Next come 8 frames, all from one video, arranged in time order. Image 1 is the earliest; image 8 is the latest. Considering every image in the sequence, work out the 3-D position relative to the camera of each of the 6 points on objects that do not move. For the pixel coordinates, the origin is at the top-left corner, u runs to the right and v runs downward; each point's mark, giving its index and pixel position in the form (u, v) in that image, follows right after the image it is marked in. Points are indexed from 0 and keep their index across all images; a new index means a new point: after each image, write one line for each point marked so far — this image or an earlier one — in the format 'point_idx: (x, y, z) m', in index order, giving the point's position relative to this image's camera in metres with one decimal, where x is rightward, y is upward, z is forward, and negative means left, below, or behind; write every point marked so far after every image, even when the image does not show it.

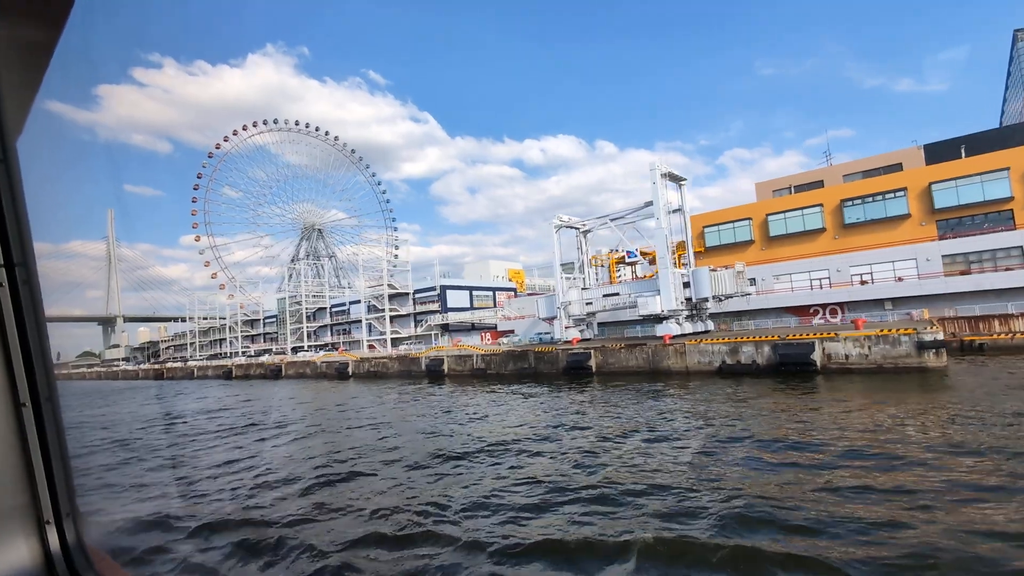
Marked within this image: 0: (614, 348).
0: (+3.7, -2.2, +17.5) m
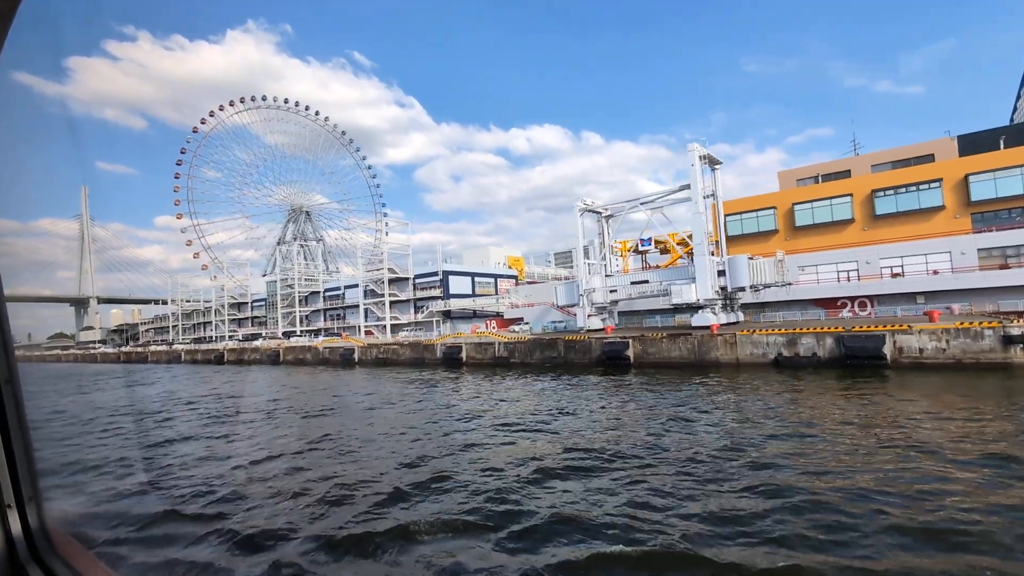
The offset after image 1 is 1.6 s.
0: (+4.9, -1.7, +16.6) m
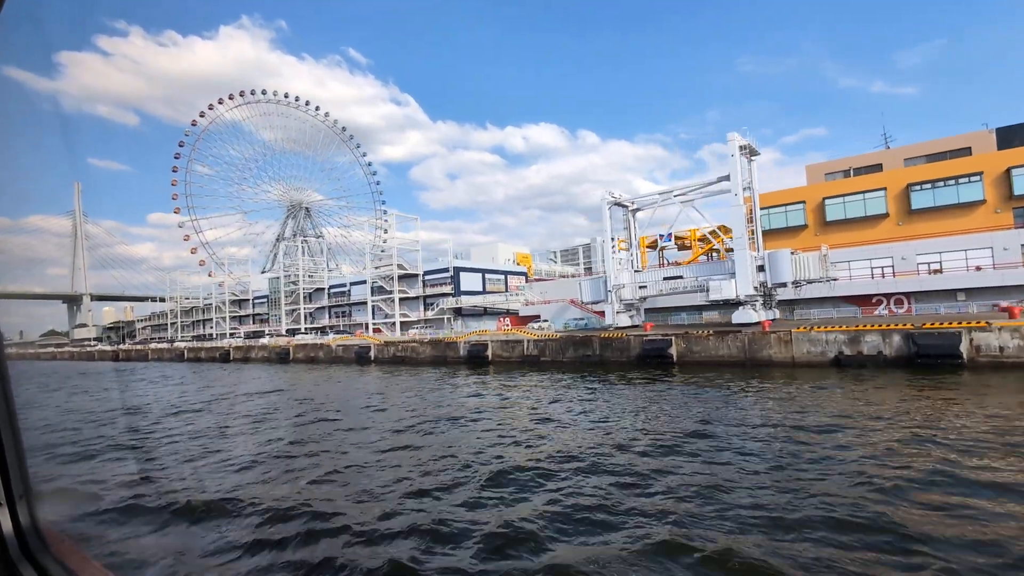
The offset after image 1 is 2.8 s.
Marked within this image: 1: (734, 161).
0: (+6.1, -1.5, +15.8) m
1: (+8.6, +4.9, +18.8) m
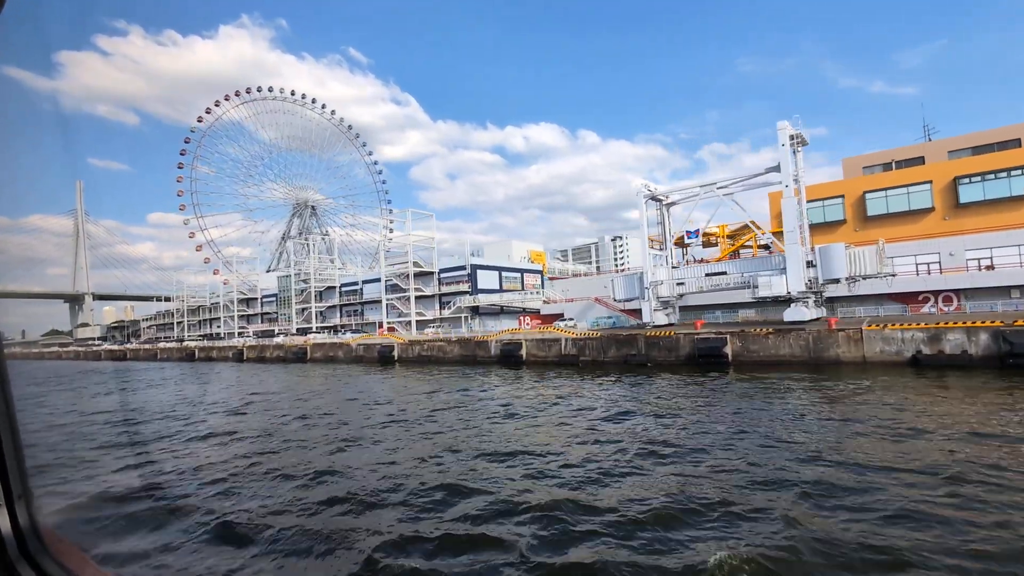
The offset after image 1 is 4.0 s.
0: (+7.5, -1.4, +14.9) m
1: (+10.0, +5.0, +17.9) m
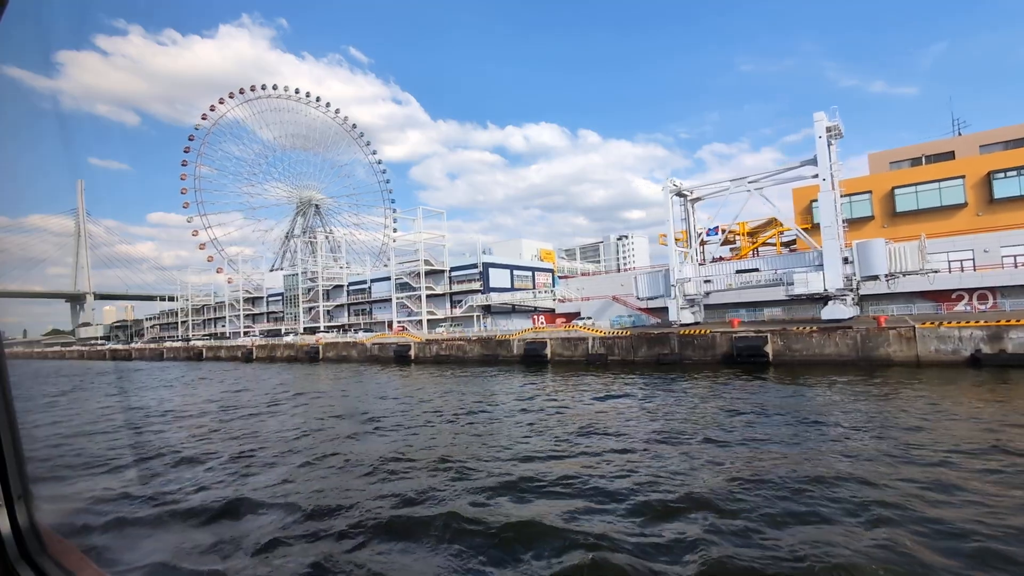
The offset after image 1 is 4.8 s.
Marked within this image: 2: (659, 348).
0: (+8.5, -1.3, +14.3) m
1: (+11.0, +5.1, +17.3) m
2: (+5.1, -2.1, +16.8) m
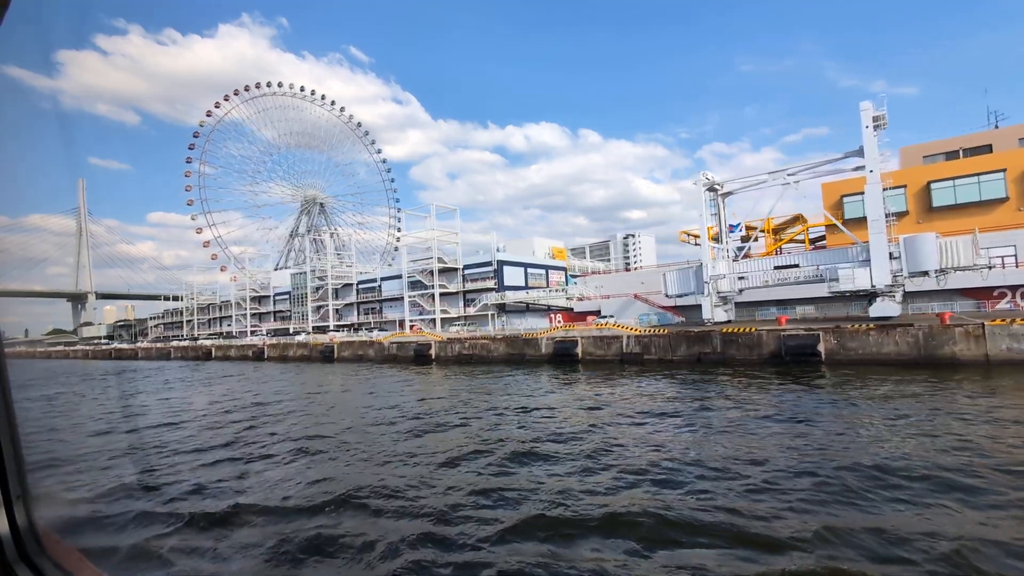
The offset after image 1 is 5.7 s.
0: (+9.6, -1.2, +13.6) m
1: (+12.1, +5.3, +16.7) m
2: (+6.2, -1.9, +16.1) m
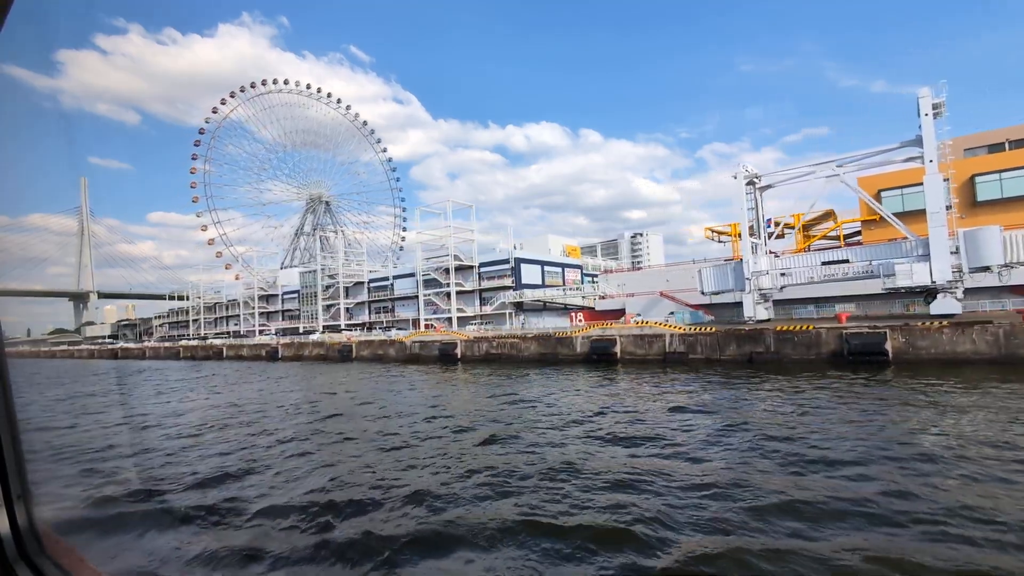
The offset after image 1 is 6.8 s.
0: (+10.9, -1.0, +12.9) m
1: (+13.4, +5.4, +15.9) m
2: (+7.5, -1.8, +15.3) m
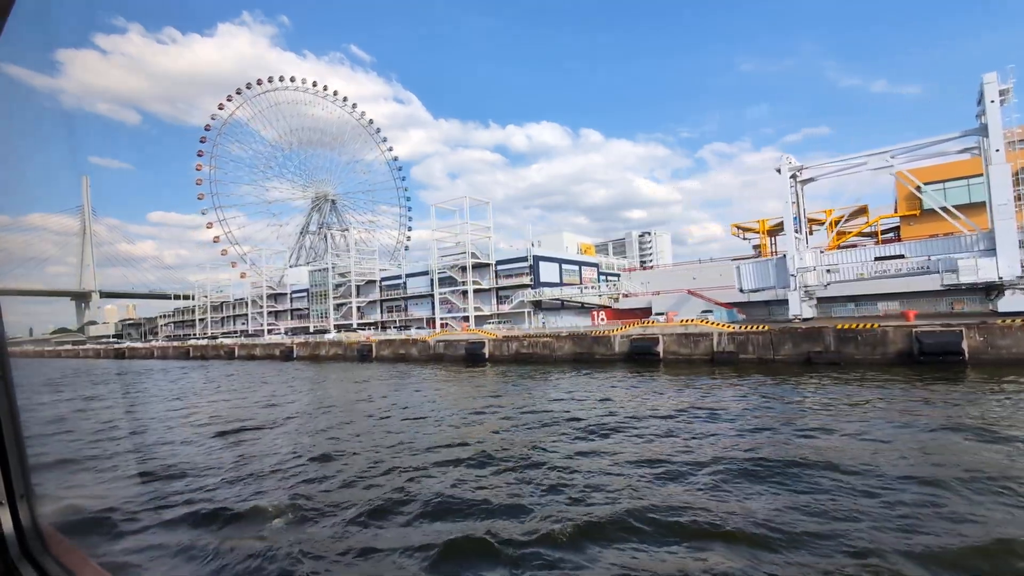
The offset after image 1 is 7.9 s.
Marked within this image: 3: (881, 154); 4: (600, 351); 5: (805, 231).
0: (+12.3, -0.9, +12.1) m
1: (+14.8, +5.5, +15.1) m
2: (+8.8, -1.7, +14.5) m
3: (+13.9, +5.1, +18.4) m
4: (+3.4, -2.4, +18.7) m
5: (+12.0, +2.3, +19.8) m
